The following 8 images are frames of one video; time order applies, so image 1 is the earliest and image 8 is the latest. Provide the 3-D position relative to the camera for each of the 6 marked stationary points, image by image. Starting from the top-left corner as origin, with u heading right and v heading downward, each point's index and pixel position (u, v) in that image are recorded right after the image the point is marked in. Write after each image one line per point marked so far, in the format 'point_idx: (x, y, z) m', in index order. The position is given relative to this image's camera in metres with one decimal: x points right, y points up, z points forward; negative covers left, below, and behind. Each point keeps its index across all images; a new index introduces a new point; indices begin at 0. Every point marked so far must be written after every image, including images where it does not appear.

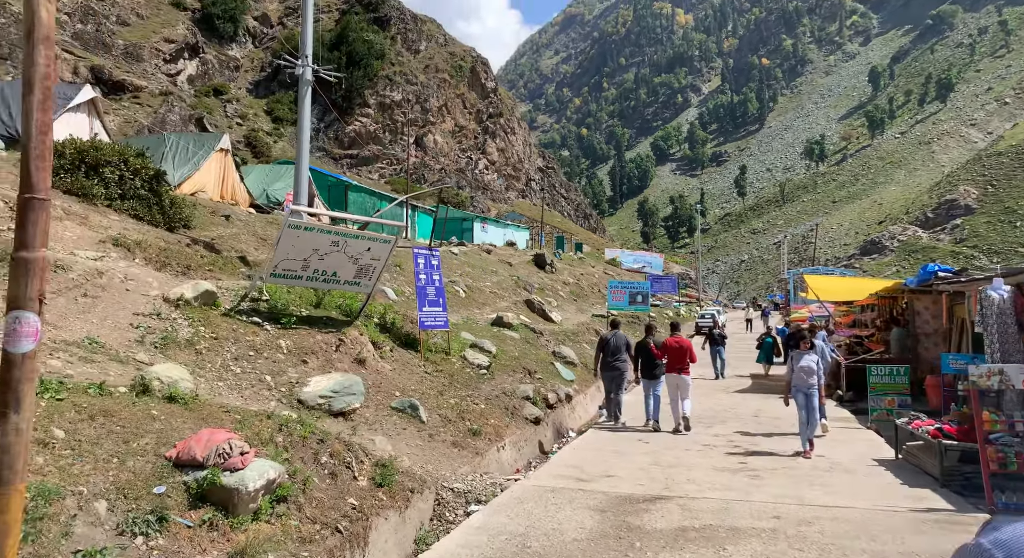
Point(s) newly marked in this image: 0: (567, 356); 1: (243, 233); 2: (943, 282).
0: (+1.2, -1.7, +15.8) m
1: (-5.3, +0.9, +13.9) m
2: (+7.0, -0.1, +11.5) m
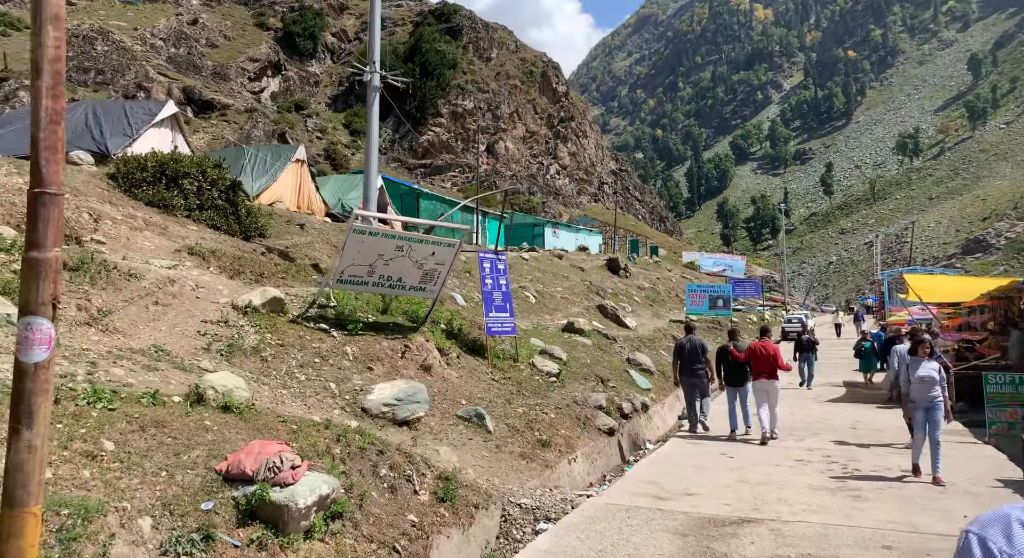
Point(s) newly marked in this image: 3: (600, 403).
0: (+2.8, -1.8, +15.2) m
1: (-3.9, +0.8, +14.0) m
2: (+8.1, 0.0, +10.3) m
3: (+1.3, -1.8, +10.6) m
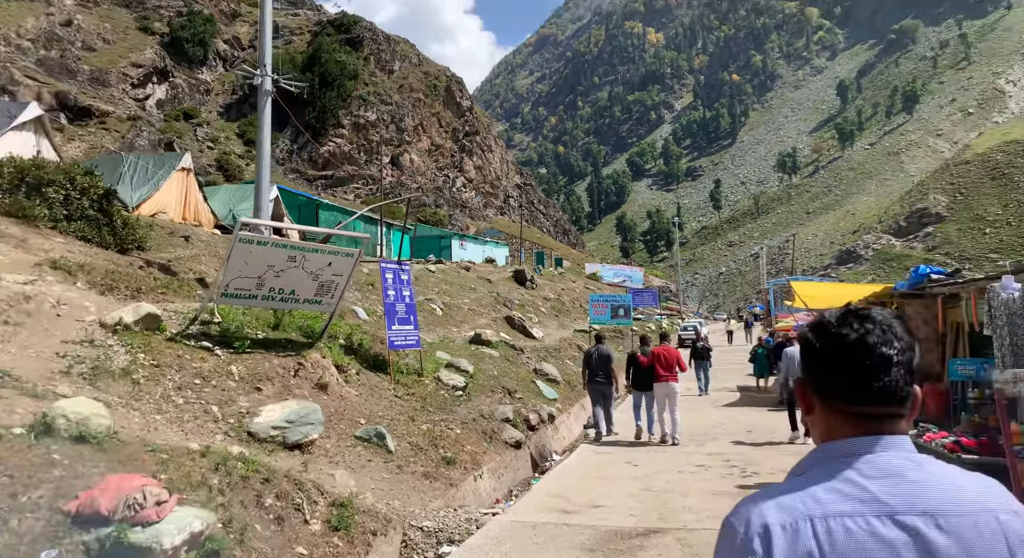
0: (+0.8, -2.0, +15.1) m
1: (-5.7, +0.5, +13.1) m
2: (+6.6, -0.1, +11.1) m
3: (-0.1, -2.0, +10.4) m
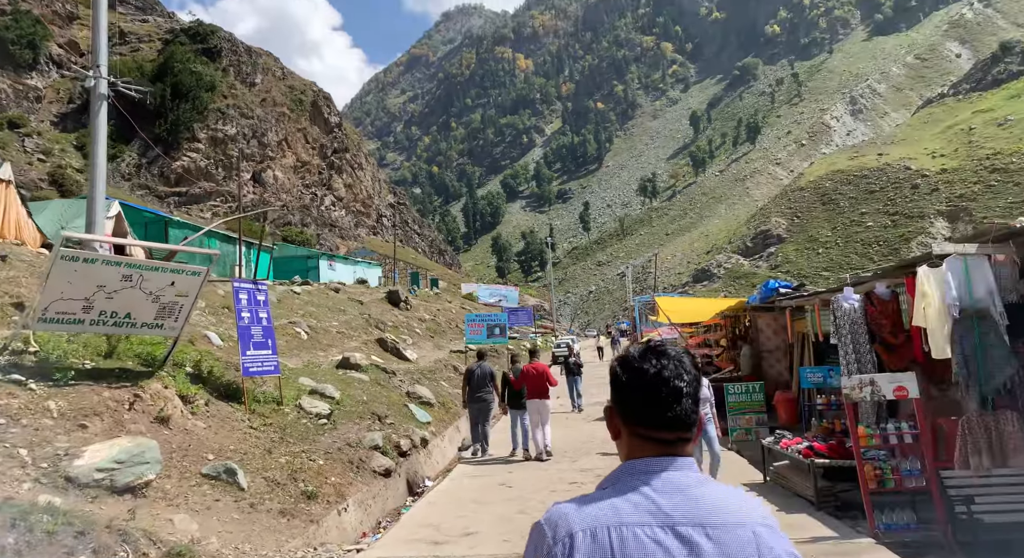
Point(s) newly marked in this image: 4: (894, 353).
0: (-1.9, -2.4, +14.7) m
1: (-8.0, +0.1, +11.7) m
2: (+4.5, -0.3, +11.8) m
3: (-1.9, -2.3, +9.8) m
4: (+3.8, -0.7, +7.1) m
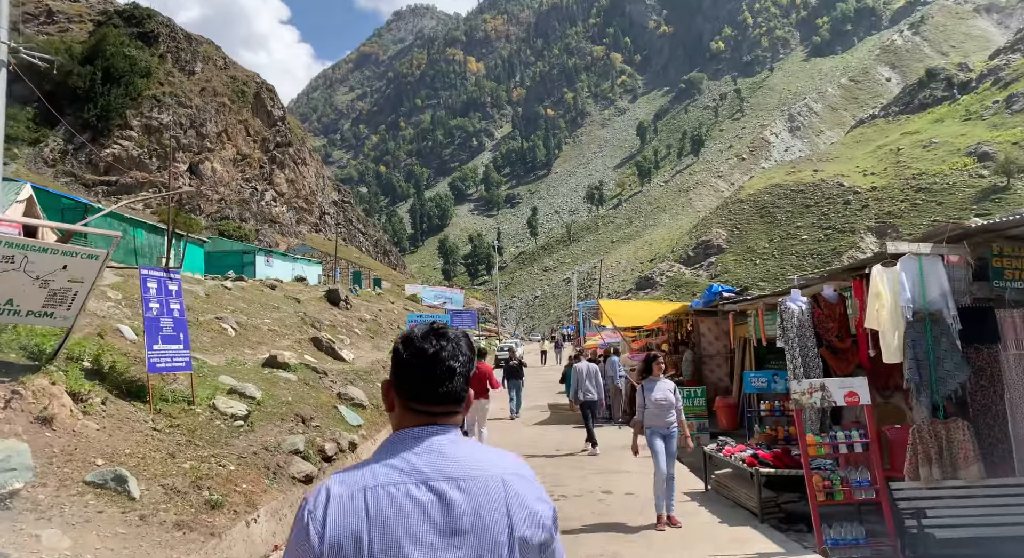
0: (-3.1, -2.3, +14.0) m
1: (-8.9, +0.3, +10.5) m
2: (+3.5, -0.4, +11.5) m
3: (-2.8, -2.2, +9.1) m
4: (+3.2, -0.8, +6.9) m
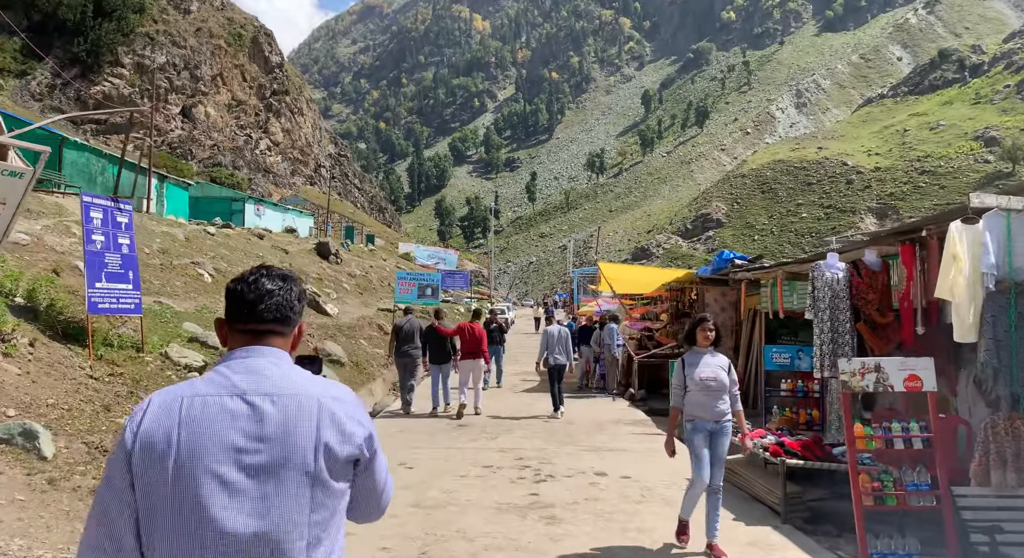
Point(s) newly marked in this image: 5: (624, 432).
0: (-3.4, -1.4, +13.0) m
1: (-9.0, +1.4, +9.4) m
2: (+3.4, +0.1, +10.6) m
3: (-3.0, -1.4, +8.2) m
4: (+3.1, -0.5, +5.9) m
5: (+1.3, -1.9, +8.7) m
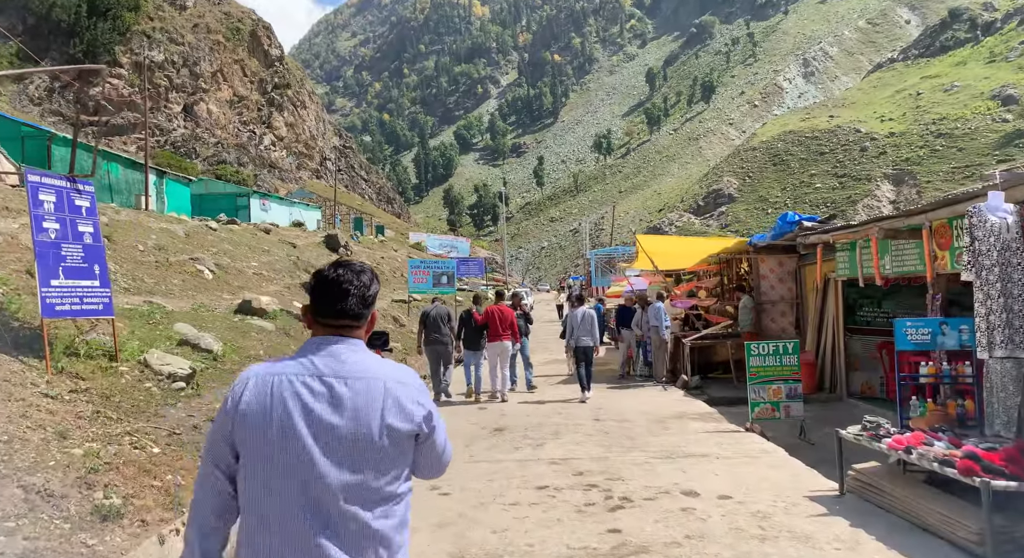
0: (-2.8, -1.2, +11.7) m
1: (-8.6, +1.2, +8.1) m
2: (+3.8, +0.6, +9.1) m
3: (-2.5, -1.3, +6.8) m
4: (+3.5, -0.1, +4.5) m
5: (+1.8, -1.6, +7.3) m
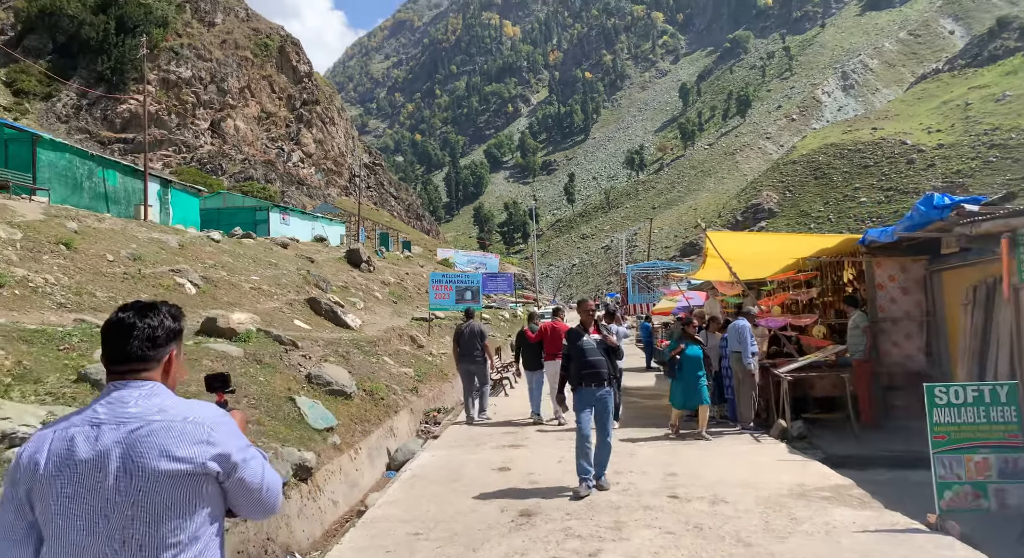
0: (-2.4, -1.3, +9.1) m
1: (-8.4, +1.2, +5.8) m
2: (+4.1, +0.6, +6.2) m
3: (-2.3, -1.4, +4.3) m
4: (+3.6, 0.0, +1.6) m
5: (+2.1, -1.6, +4.5) m
